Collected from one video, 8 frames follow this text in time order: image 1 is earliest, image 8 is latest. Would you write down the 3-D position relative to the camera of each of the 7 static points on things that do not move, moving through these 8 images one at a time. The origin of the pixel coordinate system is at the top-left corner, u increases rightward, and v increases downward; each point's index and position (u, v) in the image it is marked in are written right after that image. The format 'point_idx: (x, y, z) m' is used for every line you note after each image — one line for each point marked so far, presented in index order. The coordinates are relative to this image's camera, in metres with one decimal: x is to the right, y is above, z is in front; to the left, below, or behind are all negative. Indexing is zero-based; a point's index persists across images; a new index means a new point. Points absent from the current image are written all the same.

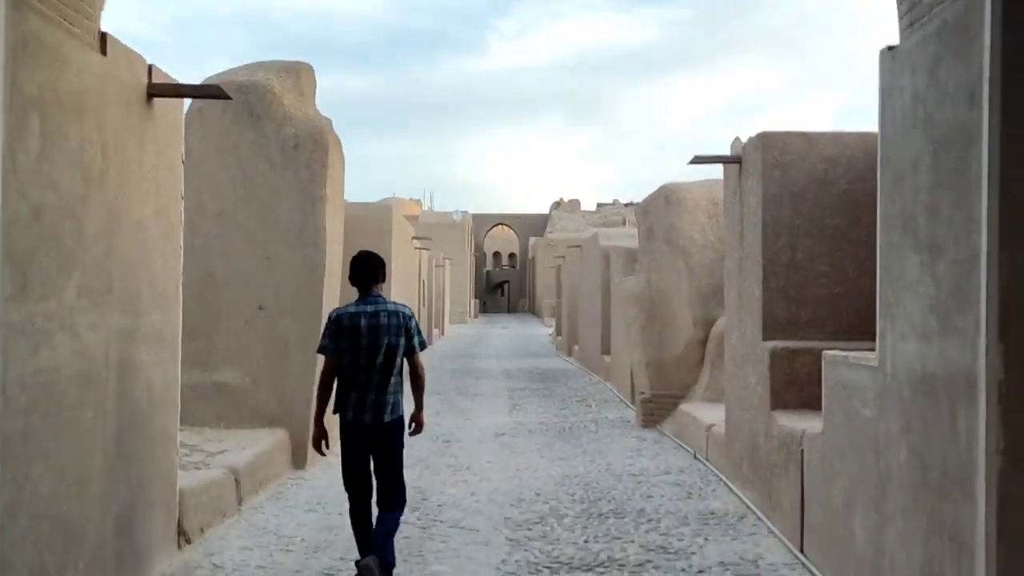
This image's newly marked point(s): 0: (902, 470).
0: (+1.2, -0.5, +3.2) m
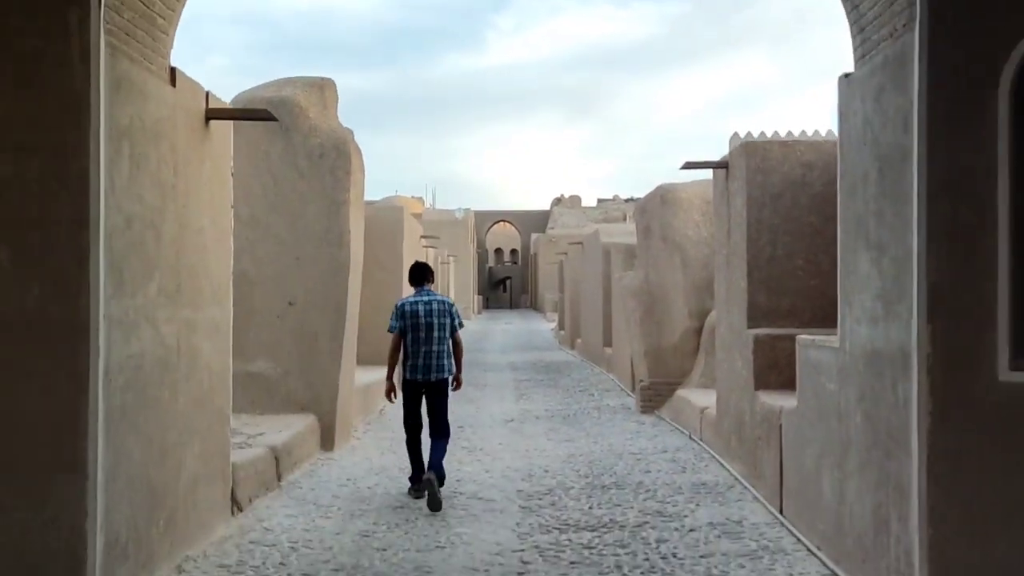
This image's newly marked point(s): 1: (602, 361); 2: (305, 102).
0: (+1.2, -0.5, +3.8) m
1: (+1.1, -0.9, +13.5) m
2: (-1.4, +1.2, +7.3) m
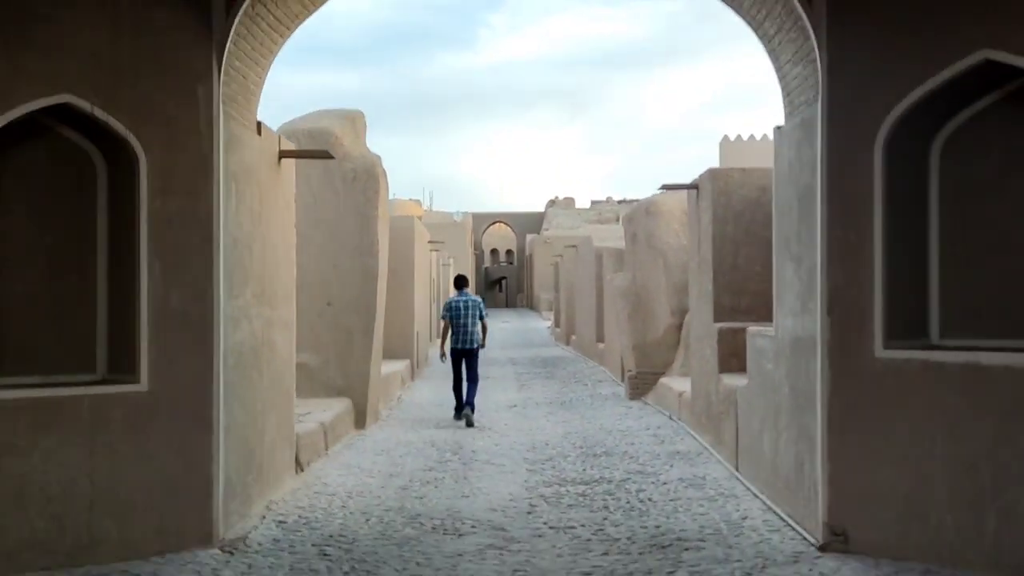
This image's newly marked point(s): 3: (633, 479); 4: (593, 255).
0: (+1.3, -0.5, +5.1) m
1: (+1.1, -0.9, +14.7) m
2: (-1.3, +1.2, +8.5) m
3: (+0.7, -1.1, +6.2) m
4: (+1.0, +0.4, +14.2) m
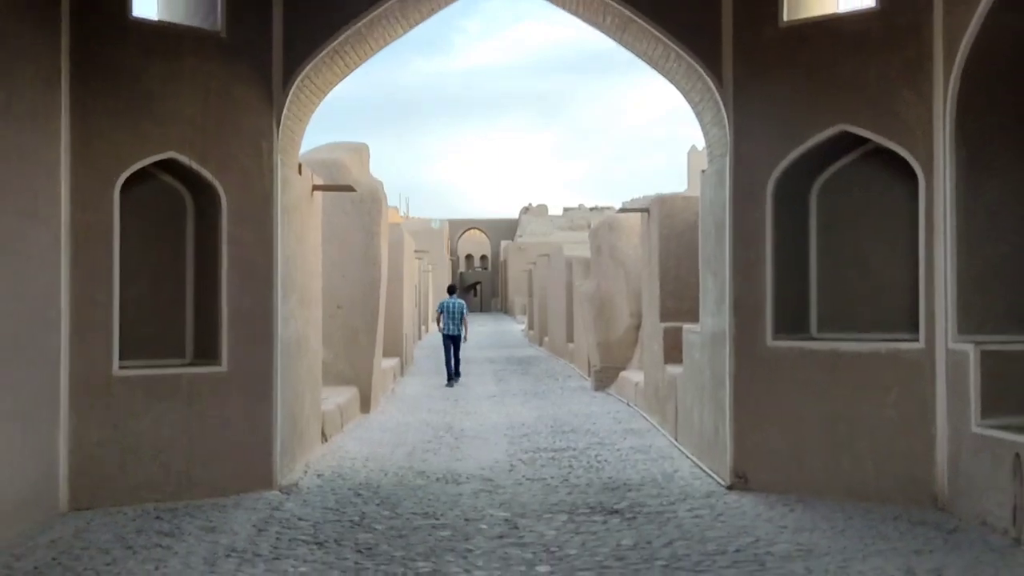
0: (+1.2, -0.6, +6.6) m
1: (+0.8, -1.0, +16.3) m
2: (-1.5, +1.2, +10.0) m
3: (+0.6, -1.1, +7.8) m
4: (+0.7, +0.4, +15.7) m
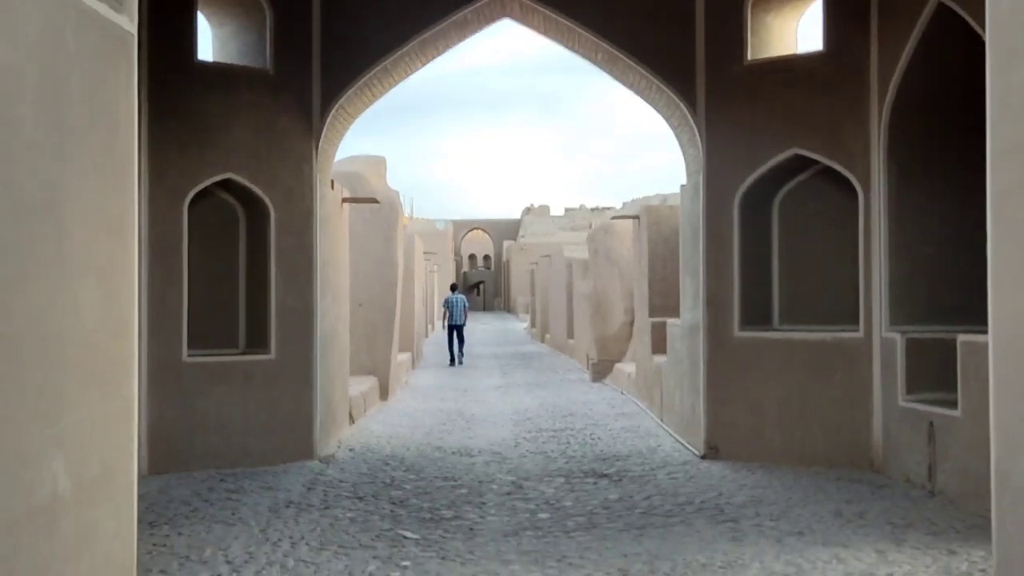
0: (+1.2, -0.6, +7.7) m
1: (+0.9, -1.0, +17.3) m
2: (-1.5, +1.2, +11.1) m
3: (+0.6, -1.1, +8.8) m
4: (+0.8, +0.4, +16.8) m
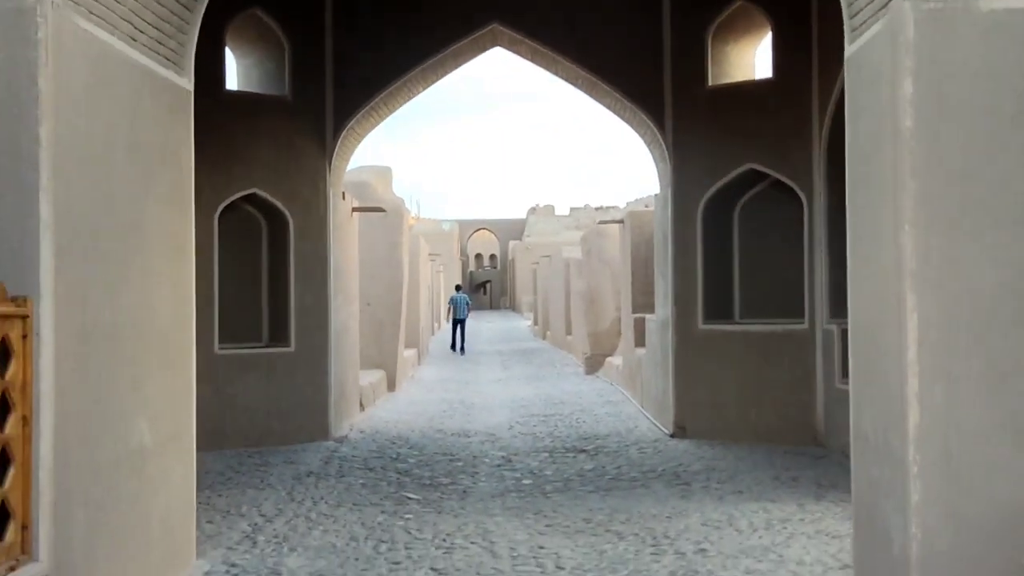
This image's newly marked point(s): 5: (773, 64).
0: (+1.2, -0.5, +8.6) m
1: (+0.9, -0.9, +18.3) m
2: (-1.5, +1.2, +12.0) m
3: (+0.6, -1.1, +9.7) m
4: (+0.8, +0.4, +17.7) m
5: (+1.8, +1.6, +7.6) m
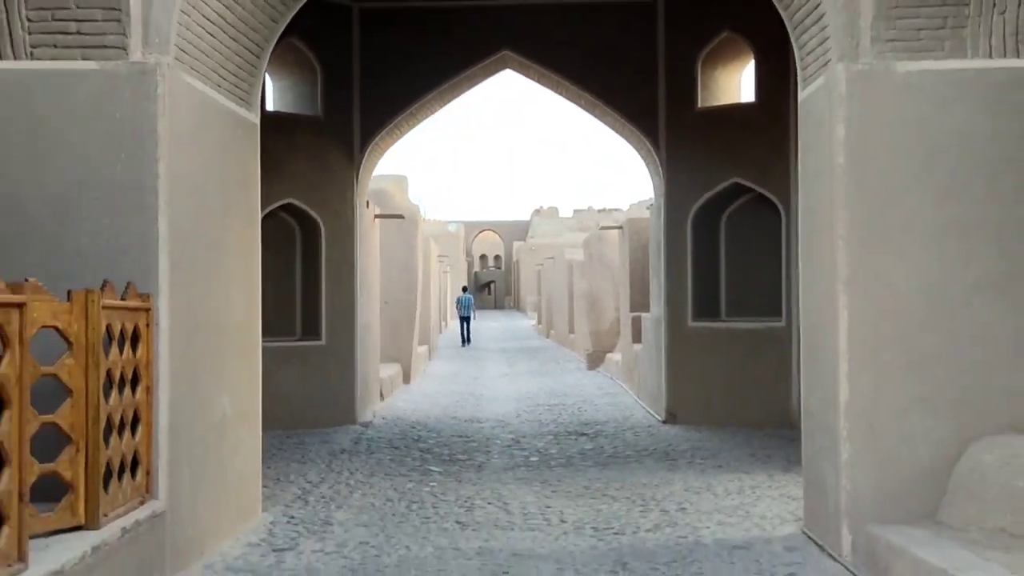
0: (+1.2, -0.6, +9.5) m
1: (+1.0, -1.0, +19.1) m
2: (-1.4, +1.2, +12.9) m
3: (+0.6, -1.1, +10.6) m
4: (+0.9, +0.4, +18.6) m
5: (+1.9, +1.5, +8.5) m
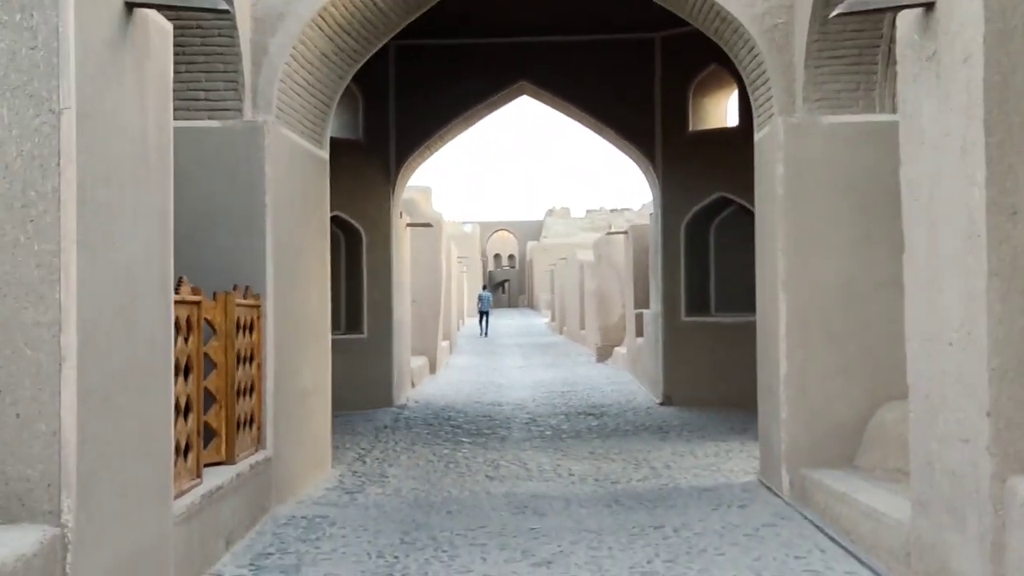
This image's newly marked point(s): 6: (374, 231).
0: (+1.4, -0.5, +10.8) m
1: (+1.3, -0.9, +20.5) m
2: (-1.2, +1.2, +14.2) m
3: (+0.8, -1.1, +11.9) m
4: (+1.1, +0.4, +19.9) m
5: (+2.0, +1.5, +9.8) m
6: (-1.3, +0.5, +10.2) m
